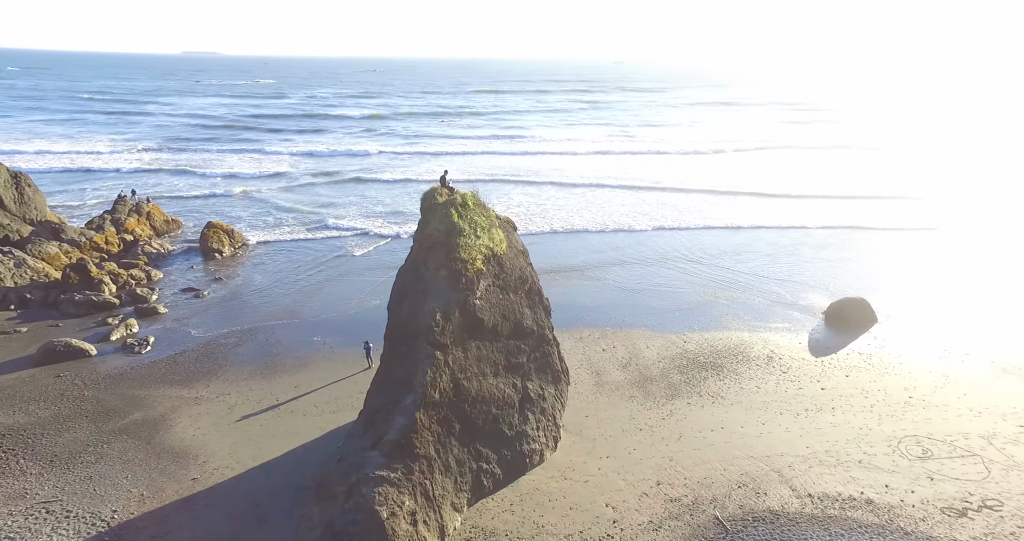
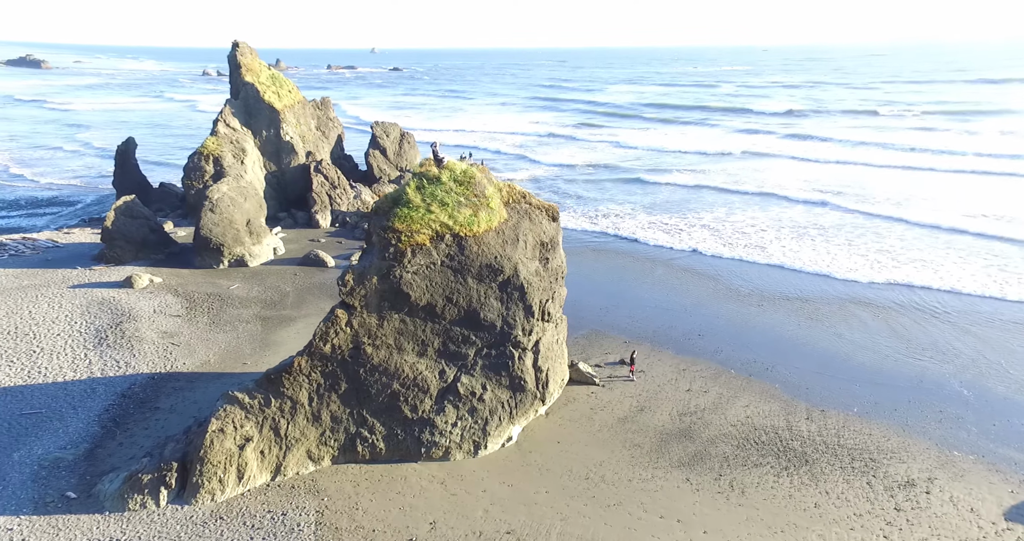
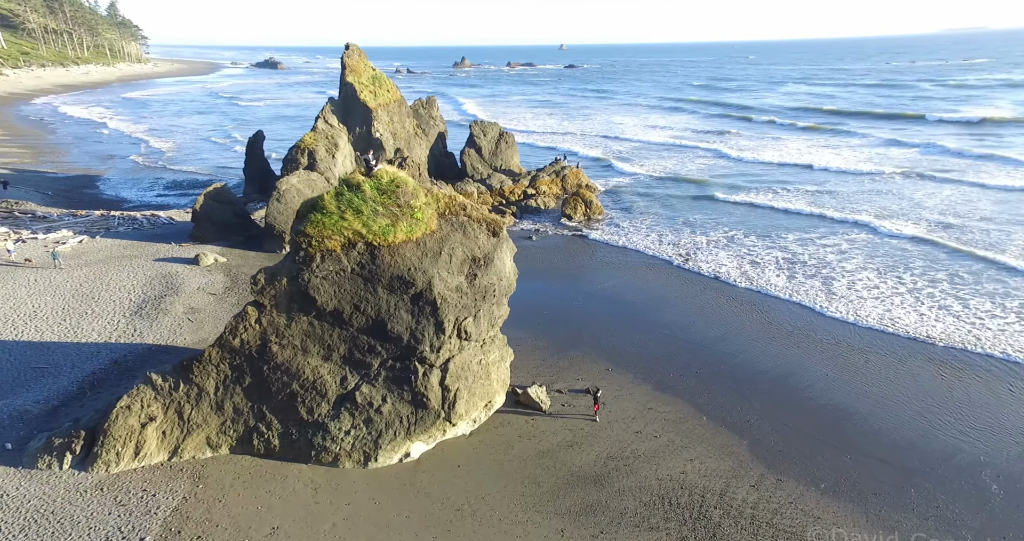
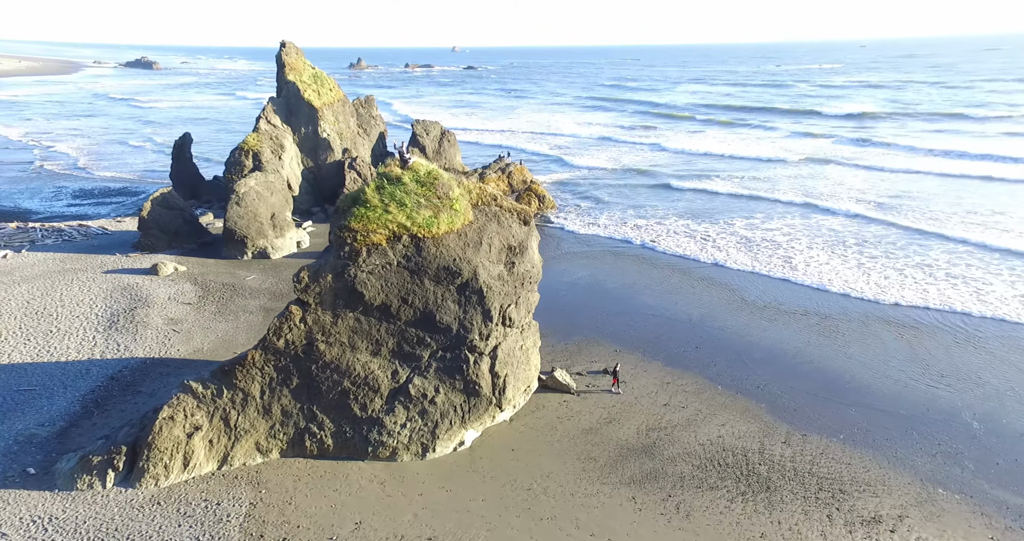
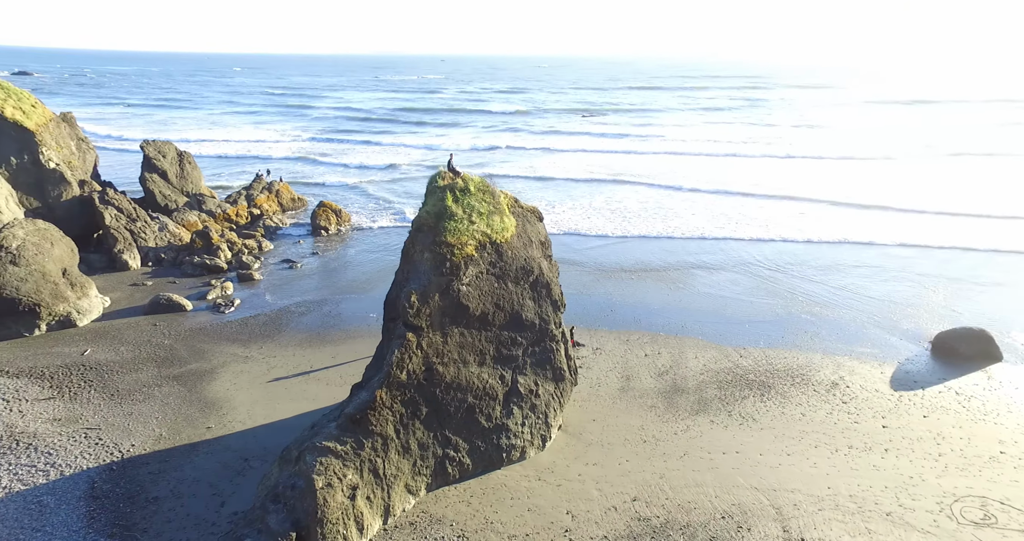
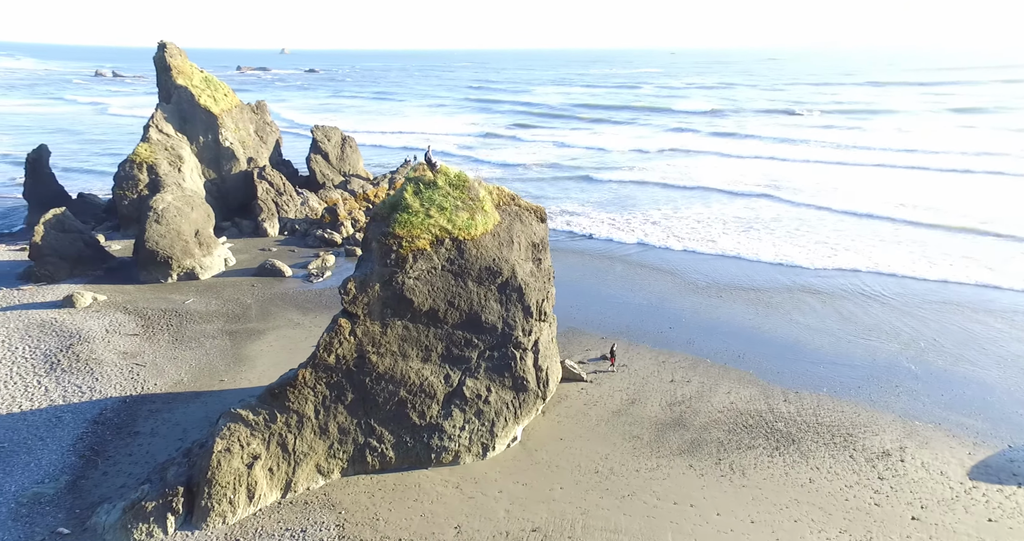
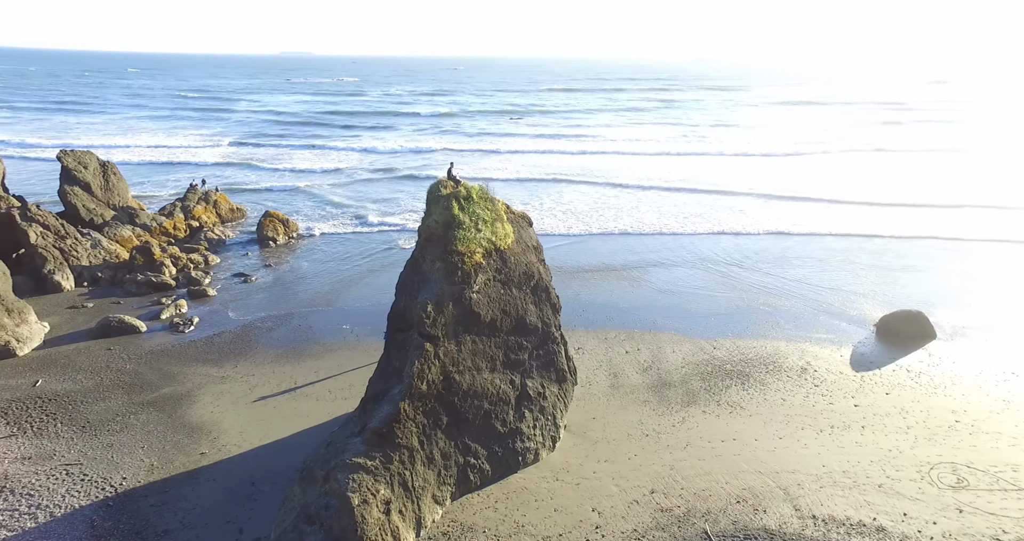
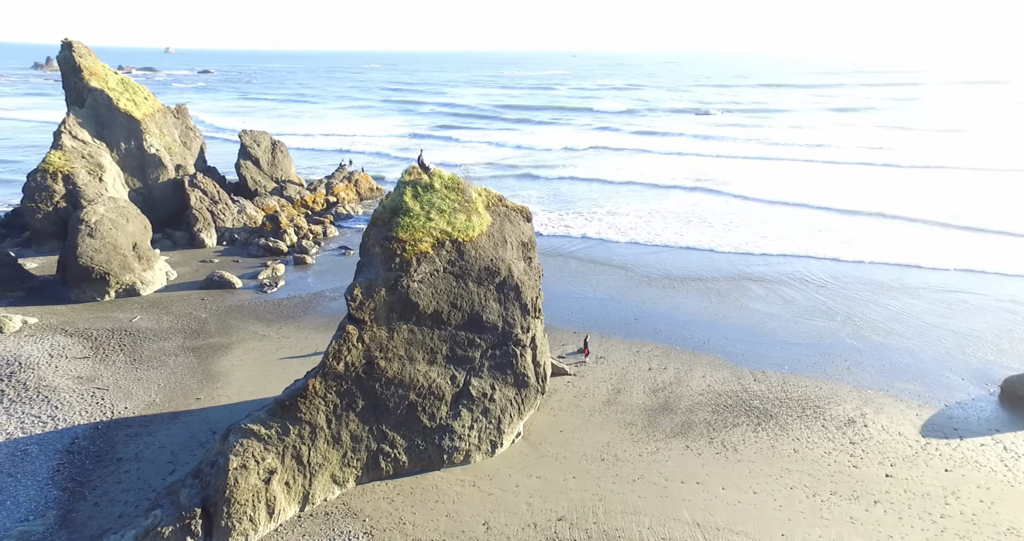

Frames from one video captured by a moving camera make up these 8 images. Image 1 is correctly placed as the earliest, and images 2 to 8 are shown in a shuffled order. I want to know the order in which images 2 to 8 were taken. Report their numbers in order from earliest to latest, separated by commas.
7, 5, 8, 6, 2, 4, 3
